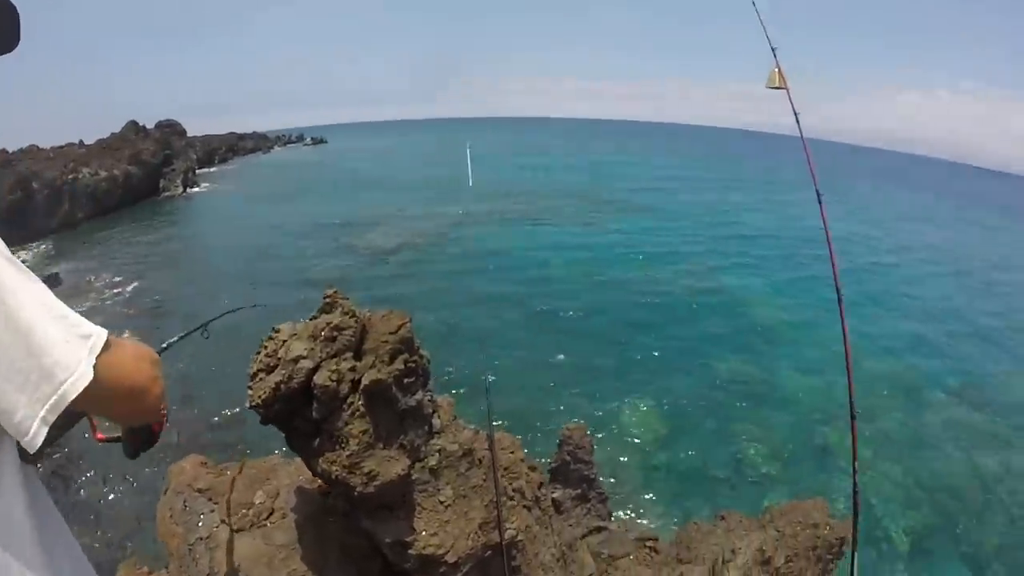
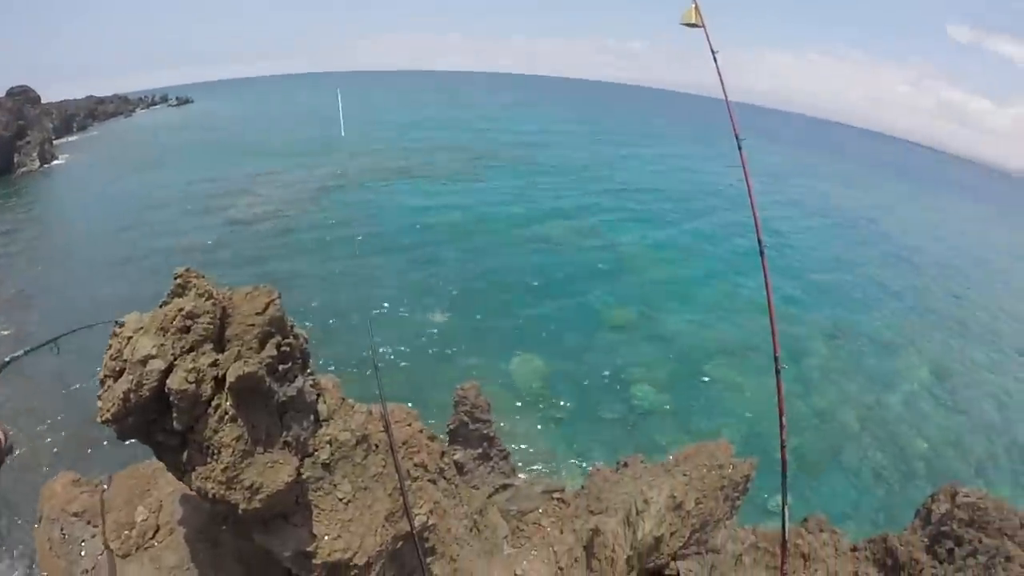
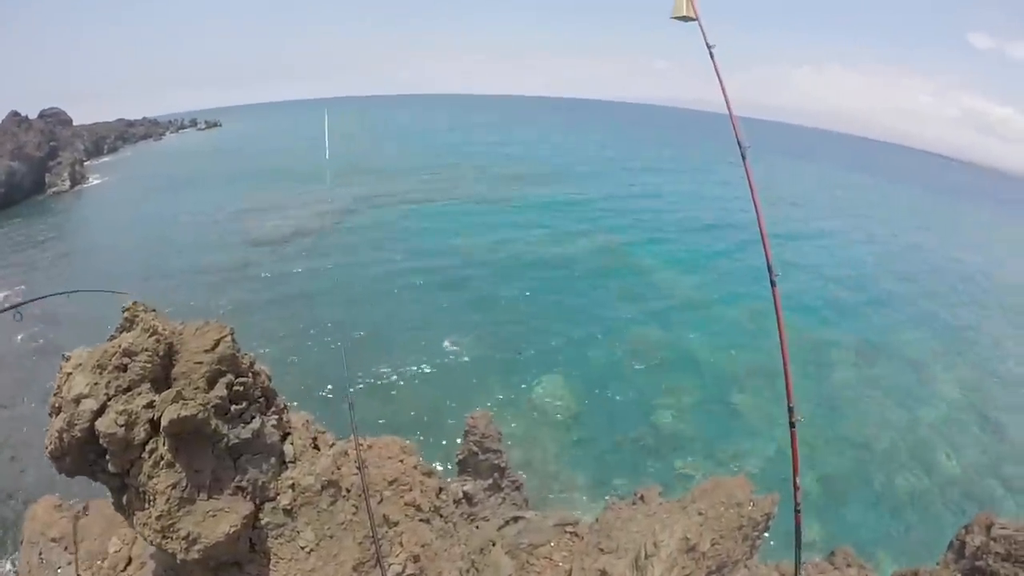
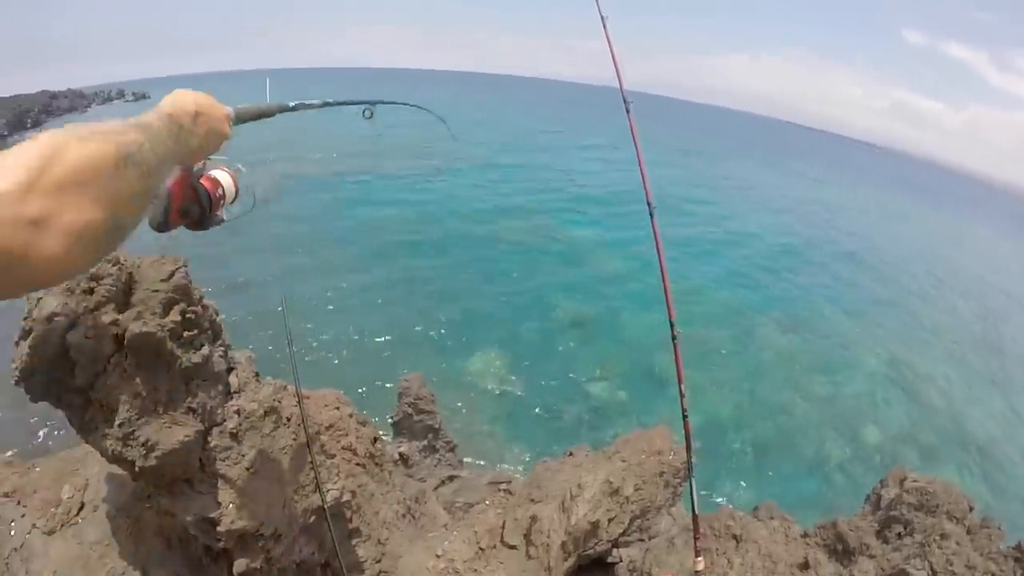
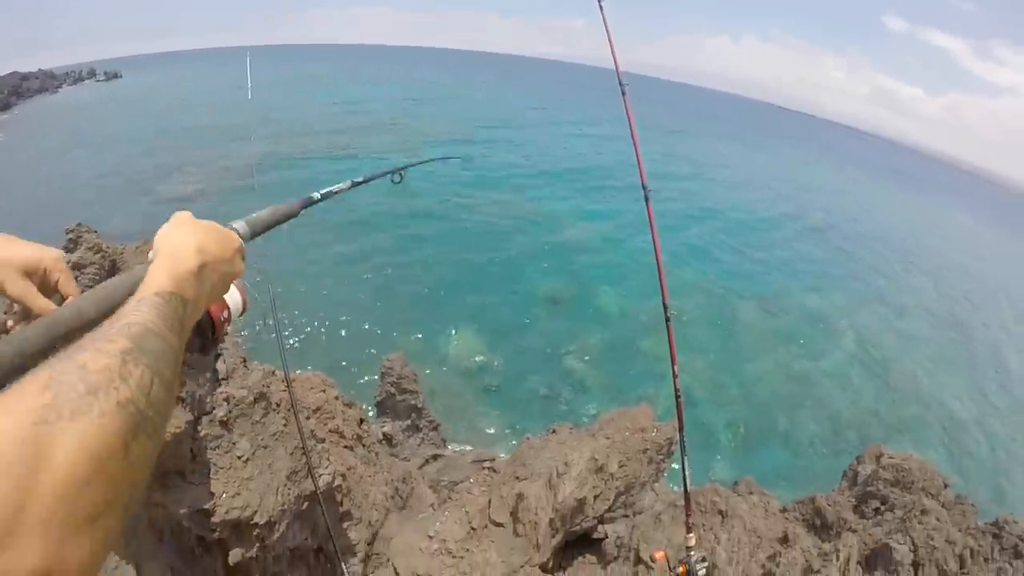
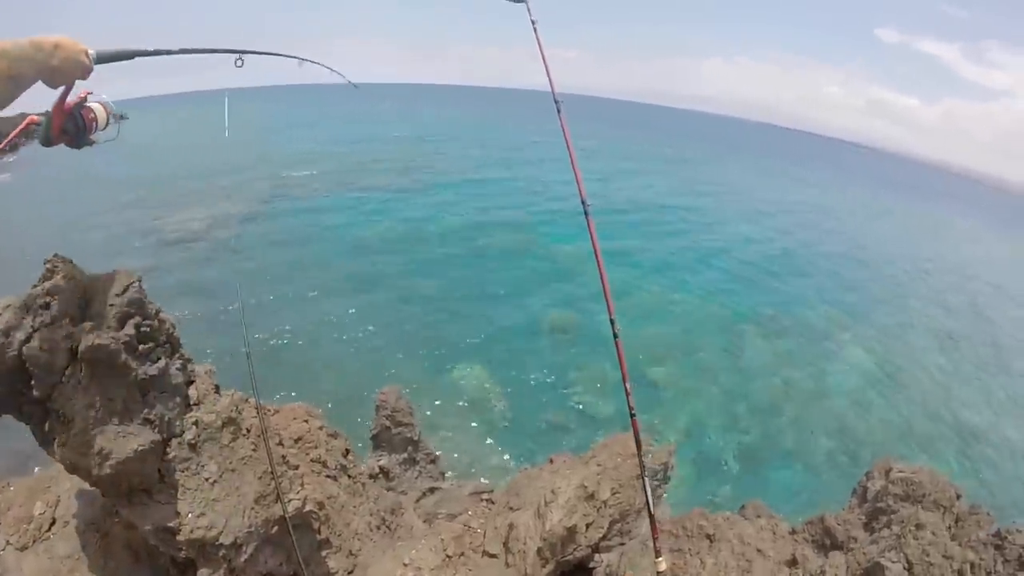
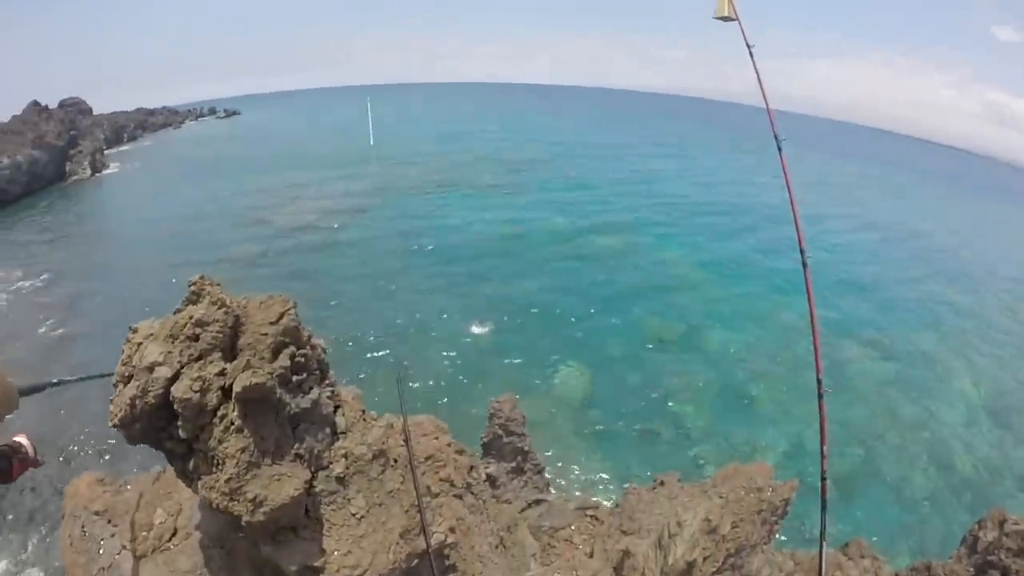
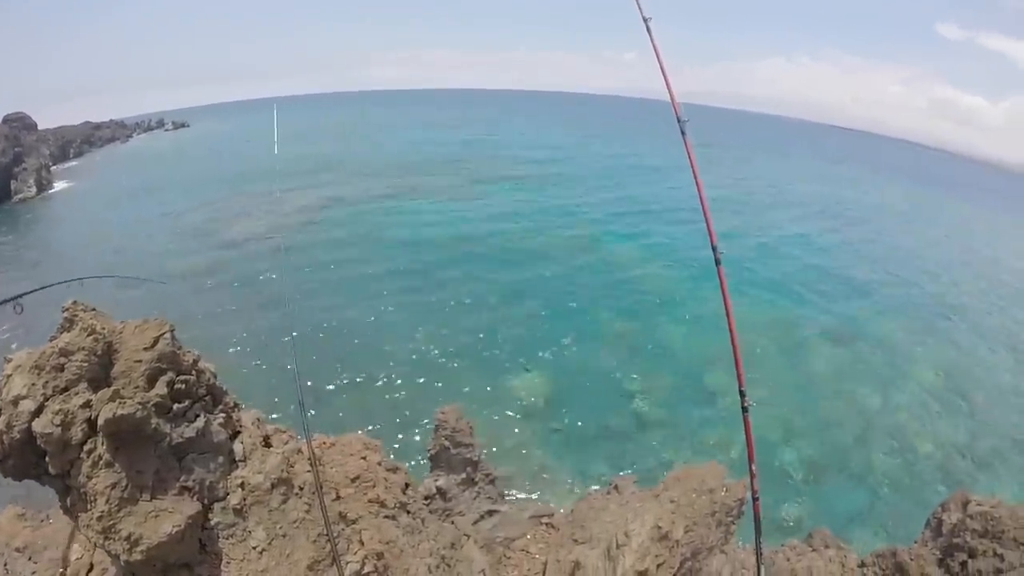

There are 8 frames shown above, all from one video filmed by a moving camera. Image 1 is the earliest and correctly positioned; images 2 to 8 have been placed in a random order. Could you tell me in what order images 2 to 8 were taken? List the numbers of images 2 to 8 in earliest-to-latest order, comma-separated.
2, 7, 3, 8, 5, 4, 6
